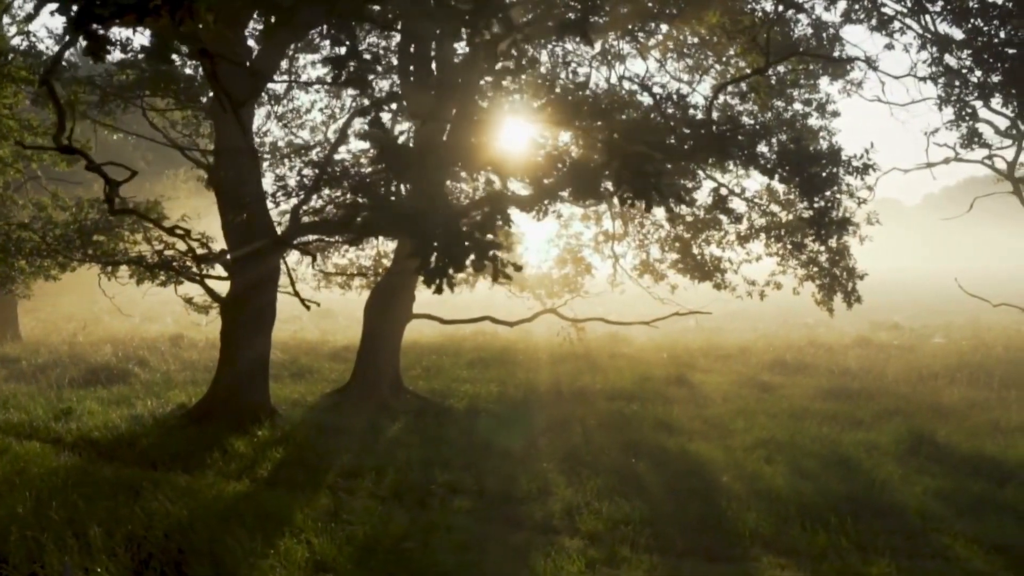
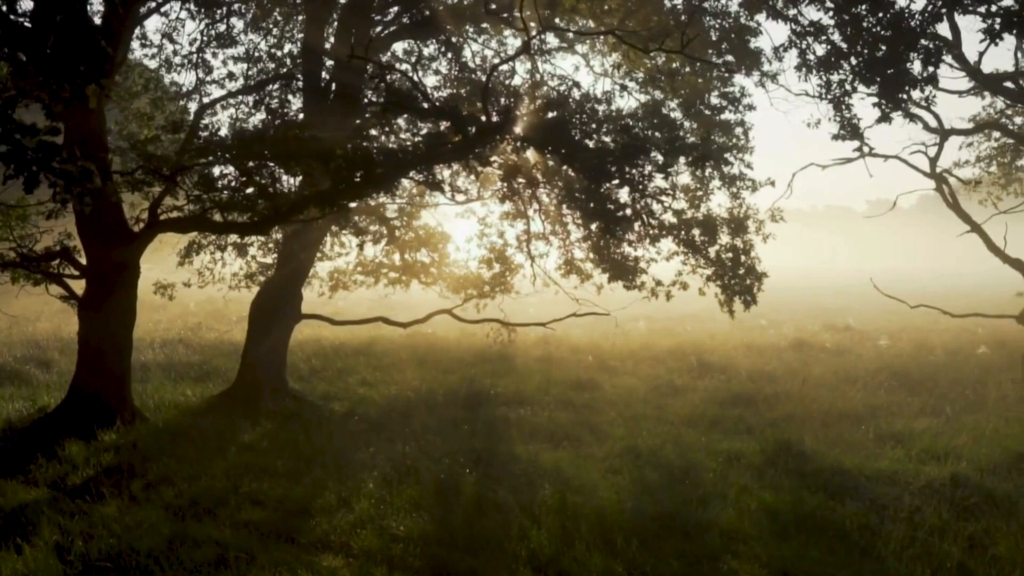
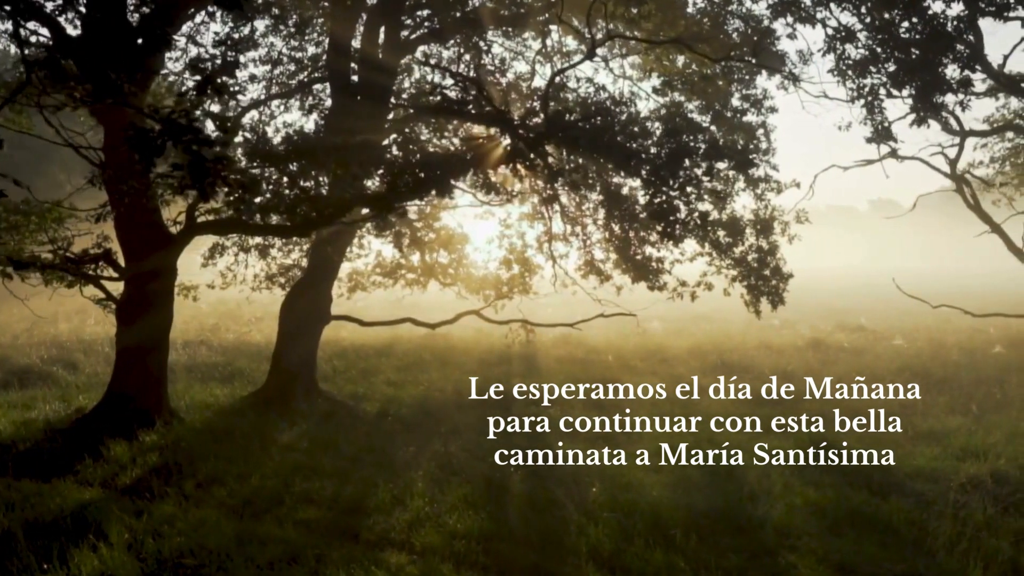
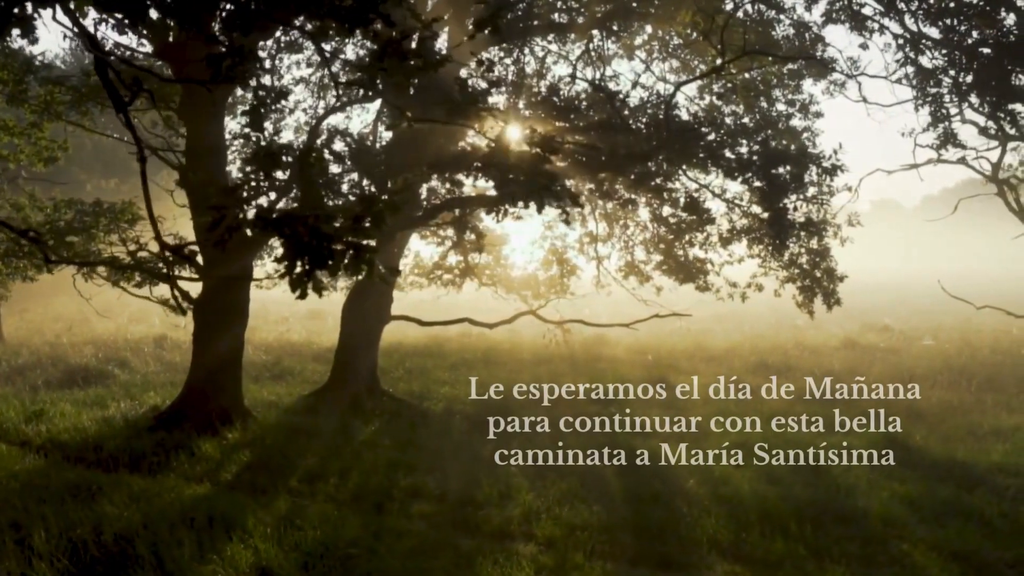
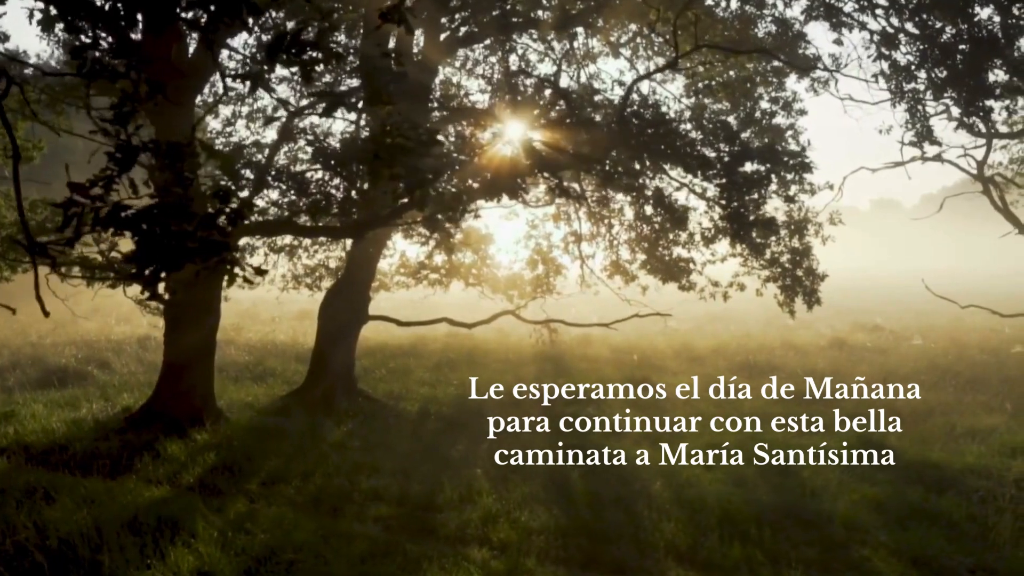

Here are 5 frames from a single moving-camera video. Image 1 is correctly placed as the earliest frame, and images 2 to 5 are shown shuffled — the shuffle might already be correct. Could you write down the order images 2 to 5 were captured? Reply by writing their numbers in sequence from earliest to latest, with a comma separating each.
4, 5, 3, 2
